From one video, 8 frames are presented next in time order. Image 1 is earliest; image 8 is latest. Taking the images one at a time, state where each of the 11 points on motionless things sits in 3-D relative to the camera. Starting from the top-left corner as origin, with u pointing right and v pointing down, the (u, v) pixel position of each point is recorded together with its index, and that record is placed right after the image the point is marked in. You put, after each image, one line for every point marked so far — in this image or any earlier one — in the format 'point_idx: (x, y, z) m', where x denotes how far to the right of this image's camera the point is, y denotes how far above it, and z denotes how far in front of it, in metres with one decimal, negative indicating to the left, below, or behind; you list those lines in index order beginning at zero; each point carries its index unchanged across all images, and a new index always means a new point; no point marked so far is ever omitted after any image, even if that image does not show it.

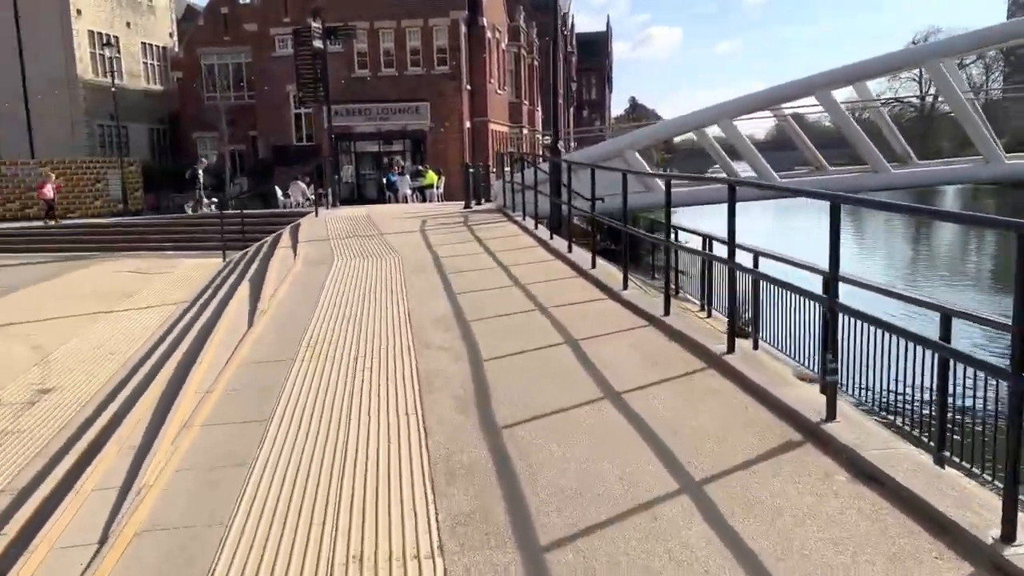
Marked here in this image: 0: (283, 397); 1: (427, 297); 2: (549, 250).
0: (-1.6, -0.8, +5.6) m
1: (-1.0, -0.1, +9.0) m
2: (+0.6, +0.6, +12.1) m
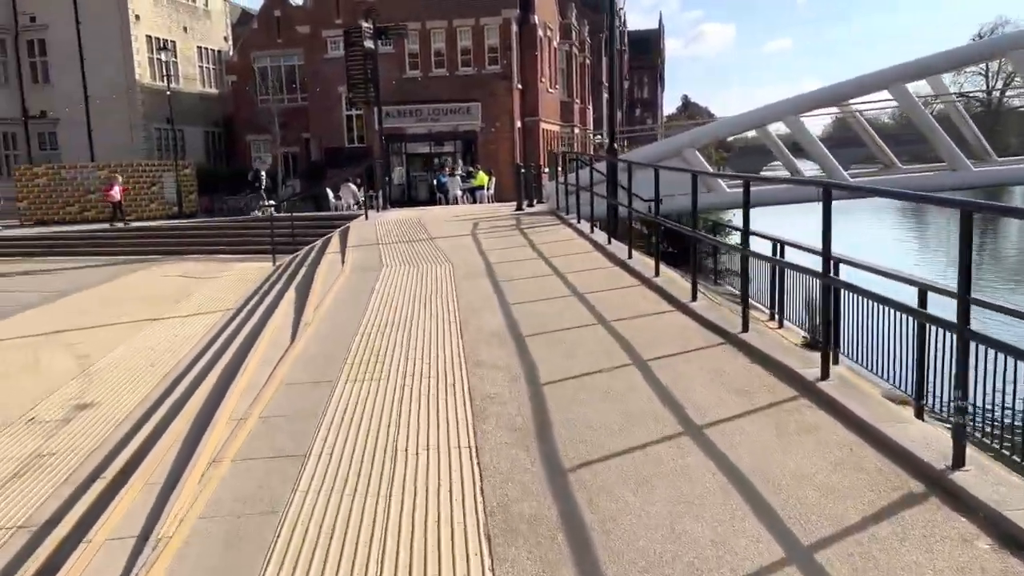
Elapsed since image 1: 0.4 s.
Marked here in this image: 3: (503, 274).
0: (-1.2, -0.9, +5.1) m
1: (-0.3, -0.2, +8.4) m
2: (+1.4, +0.4, +11.4) m
3: (-0.1, +0.2, +10.5) m
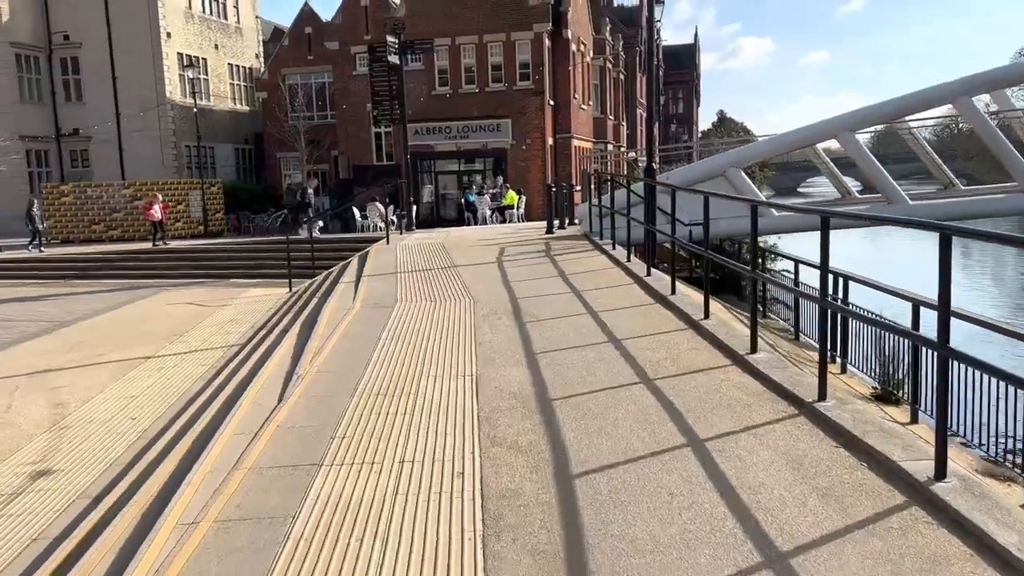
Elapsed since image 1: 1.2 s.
0: (-1.1, -1.2, +4.0) m
1: (-0.1, -0.6, +7.3) m
2: (+1.7, 0.0, +10.2) m
3: (+0.2, -0.3, +9.4) m
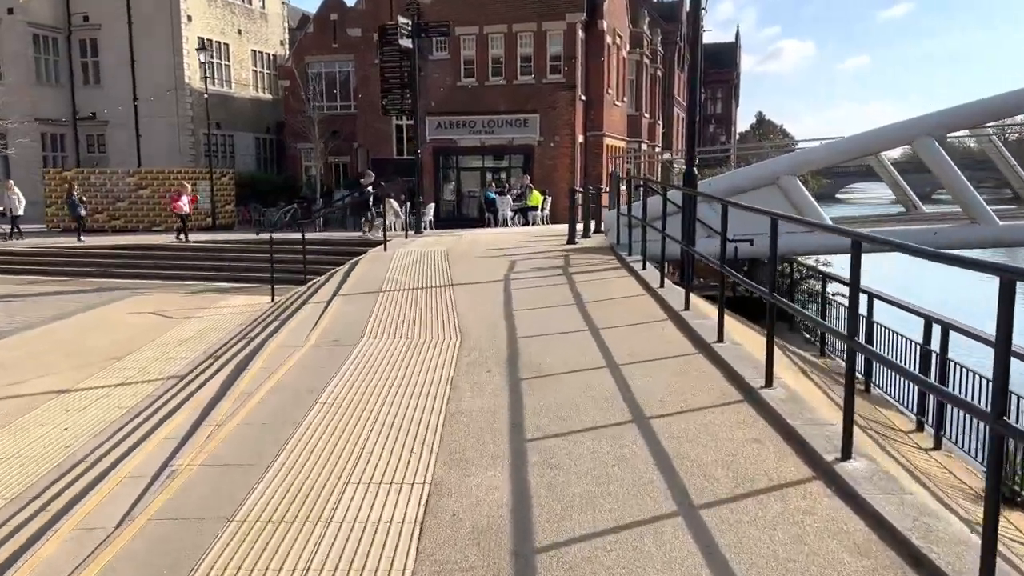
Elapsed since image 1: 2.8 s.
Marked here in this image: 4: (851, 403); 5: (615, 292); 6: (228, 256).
0: (-1.4, -1.6, +1.8) m
1: (-0.2, -1.0, +5.1) m
2: (+1.7, -0.5, +7.9) m
3: (+0.2, -0.6, +7.2) m
4: (+2.0, -0.7, +4.7) m
5: (+1.3, -0.1, +10.3) m
6: (-6.7, +0.8, +18.9) m
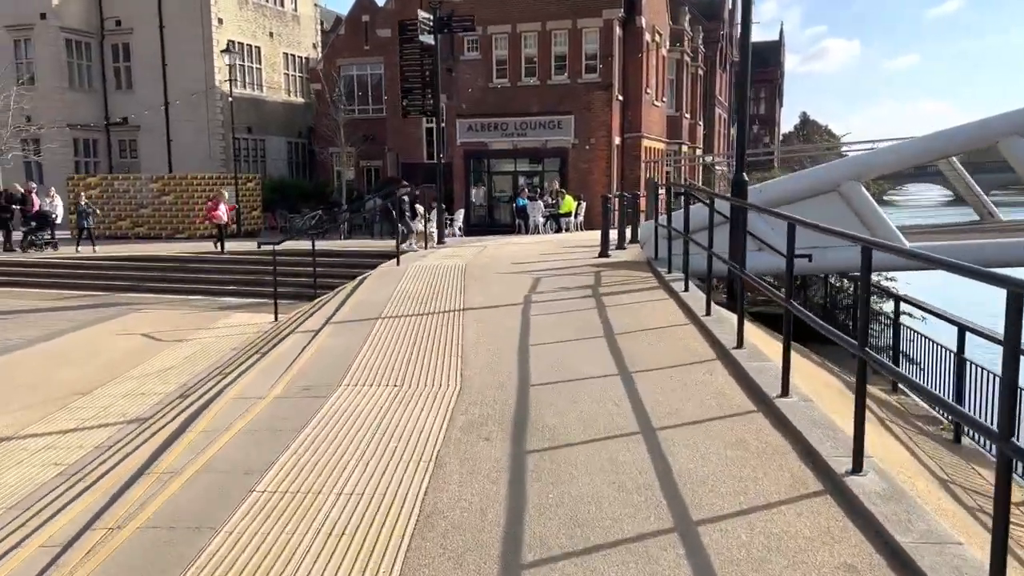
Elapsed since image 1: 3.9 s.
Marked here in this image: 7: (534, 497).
0: (-1.6, -1.8, +0.4) m
1: (-0.3, -1.3, +3.6) m
2: (+1.8, -0.8, +6.3) m
3: (+0.2, -0.9, +5.7) m
4: (+1.9, -1.0, +3.1) m
5: (+1.5, -0.4, +8.8) m
6: (-6.1, +0.5, +17.8) m
7: (+0.1, -1.1, +4.3) m
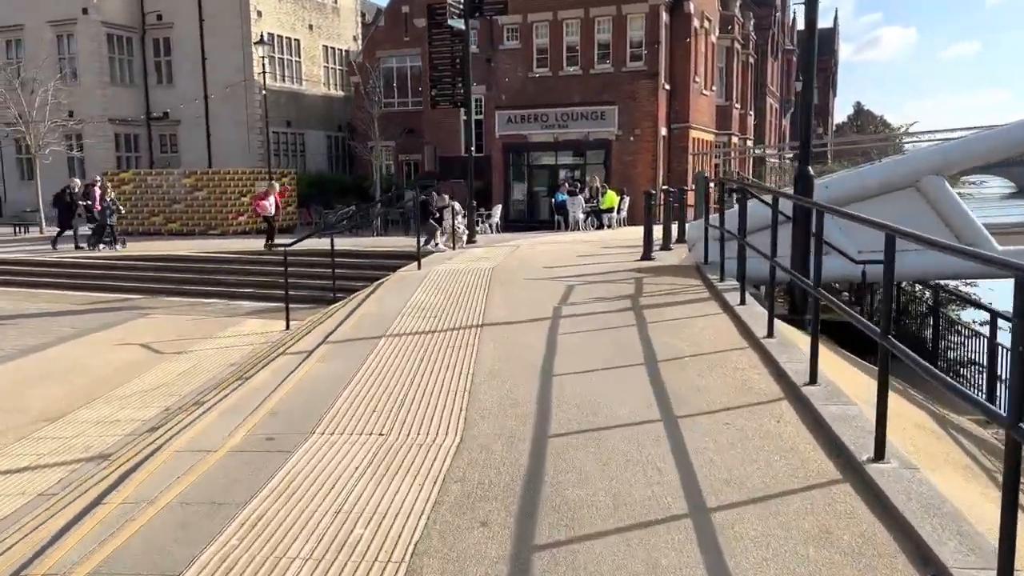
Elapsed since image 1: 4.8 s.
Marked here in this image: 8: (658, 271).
0: (-1.8, -2.1, -0.8) m
1: (-0.3, -1.5, +2.4) m
2: (+1.9, -0.9, +5.0) m
3: (+0.3, -1.1, +4.4) m
4: (+1.8, -1.2, +1.8) m
5: (+1.8, -0.5, +7.4) m
6: (-5.3, +0.4, +16.8) m
7: (+0.1, -1.3, +3.0) m
8: (+2.1, +0.2, +11.4) m
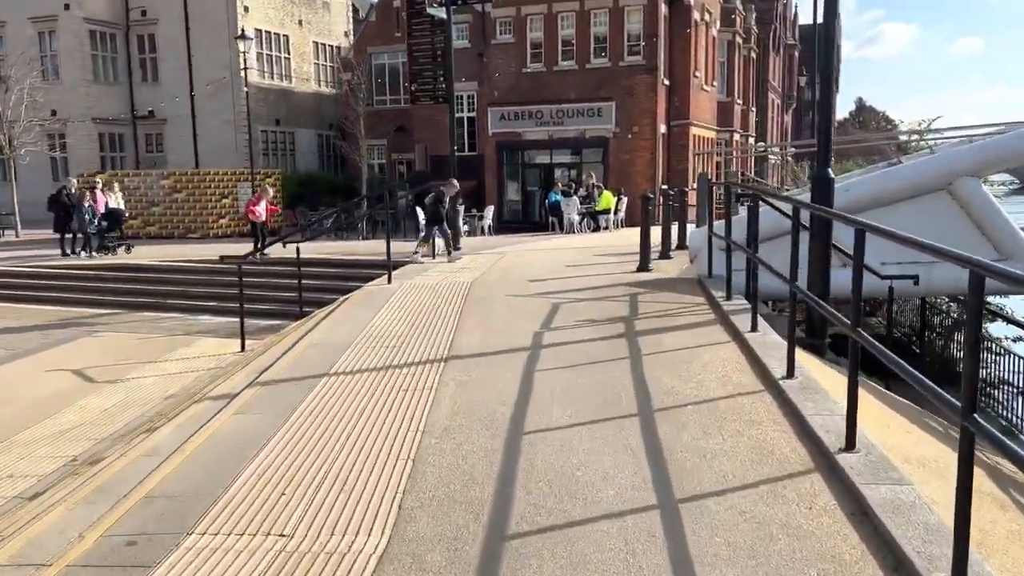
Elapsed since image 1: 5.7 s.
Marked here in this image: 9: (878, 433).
0: (-2.1, -2.3, -2.1) m
1: (-0.6, -1.7, +1.1) m
2: (+1.6, -1.2, +3.7) m
3: (0.0, -1.3, +3.1) m
4: (+1.6, -1.4, +0.5) m
5: (+1.5, -0.7, +6.1) m
6: (-5.6, +0.2, +15.5) m
7: (-0.2, -1.6, +1.8) m
8: (+1.8, 0.0, +10.1) m
9: (+2.7, -1.1, +5.8) m
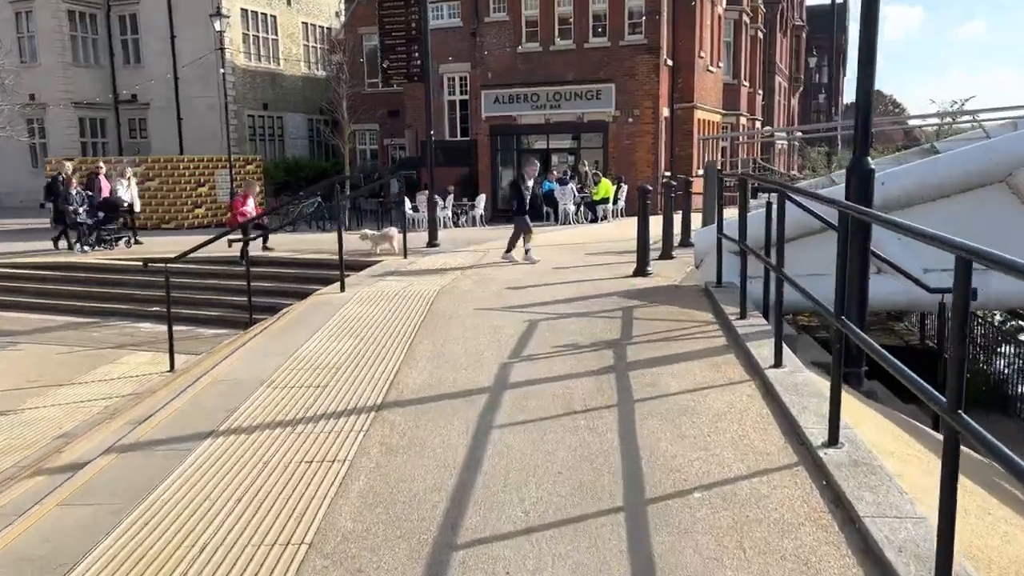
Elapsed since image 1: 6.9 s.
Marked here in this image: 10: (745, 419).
0: (-2.4, -2.7, -3.6) m
1: (-0.9, -2.0, -0.5) m
2: (+1.3, -1.4, +2.1) m
3: (-0.3, -1.6, +1.5) m
4: (+1.2, -1.7, -1.1) m
5: (+1.2, -0.9, +4.5) m
6: (-5.9, +0.2, +13.9) m
7: (-0.5, -1.8, +0.2) m
8: (+1.5, -0.1, +8.5) m
9: (+2.3, -1.3, +4.2) m
10: (+1.4, -0.8, +5.1) m
